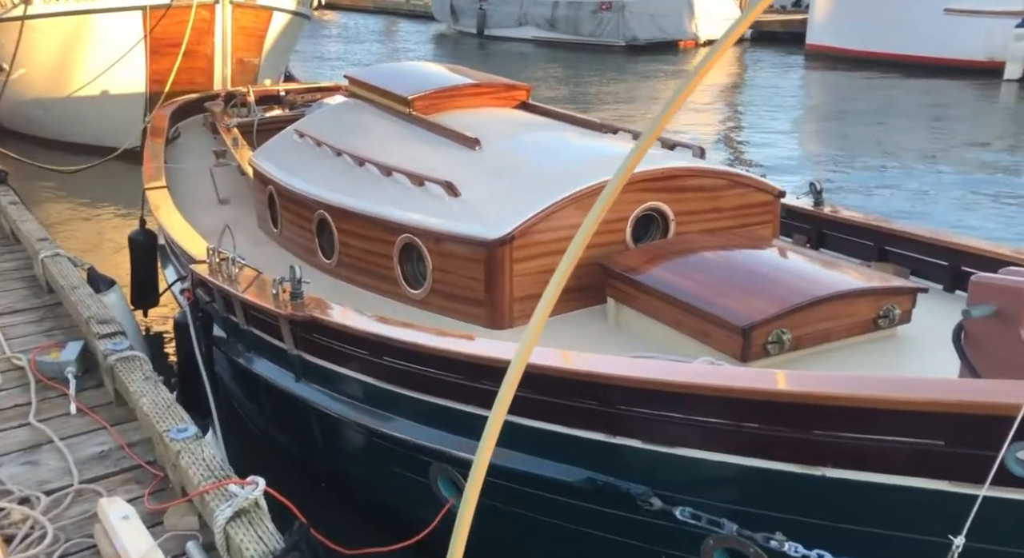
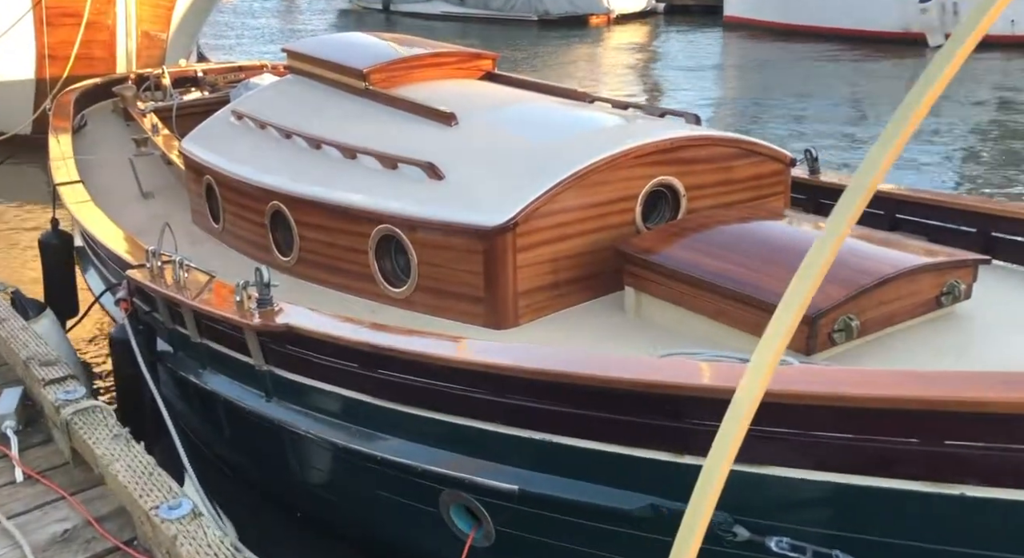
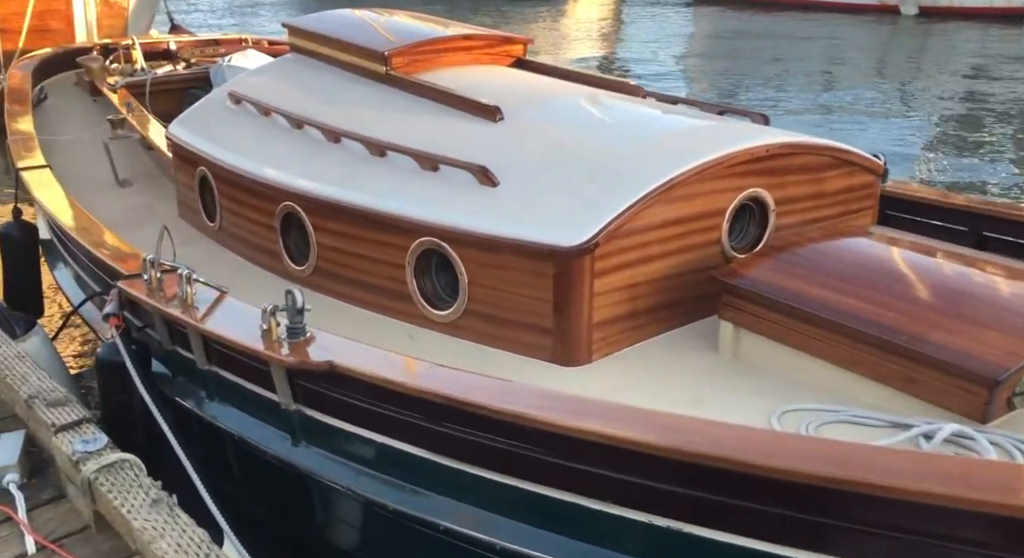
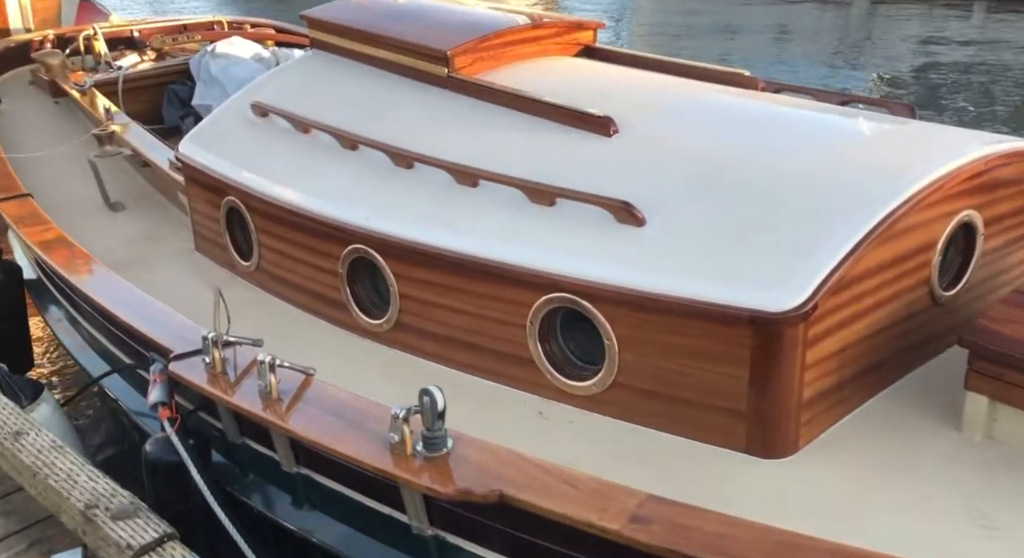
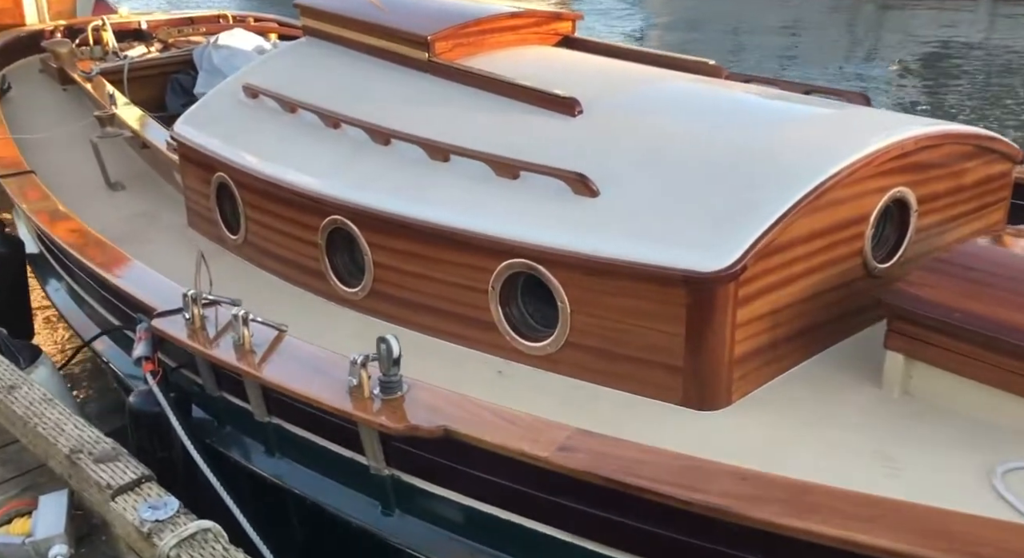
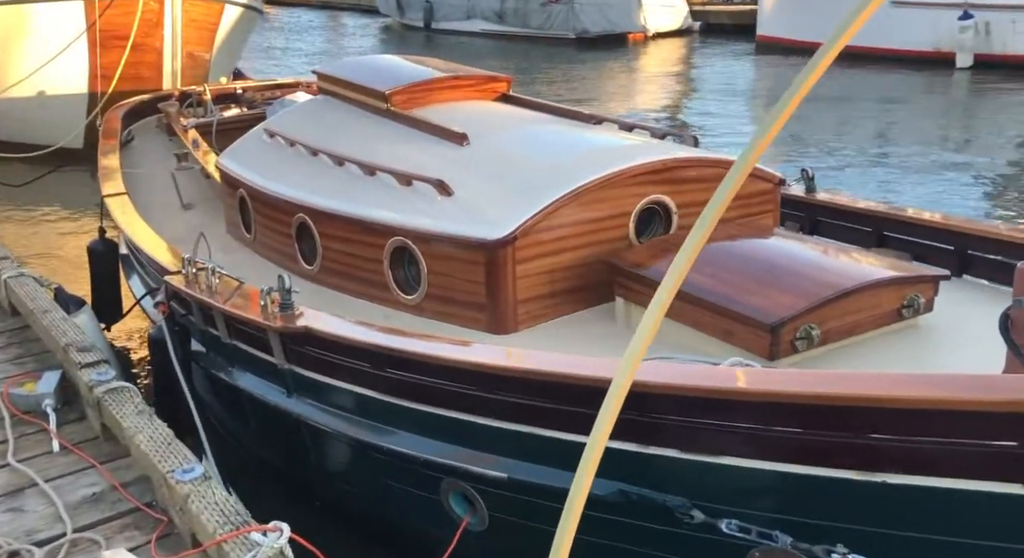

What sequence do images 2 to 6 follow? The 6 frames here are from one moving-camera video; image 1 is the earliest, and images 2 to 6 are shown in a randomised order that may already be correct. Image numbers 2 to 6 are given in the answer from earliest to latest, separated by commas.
6, 2, 3, 5, 4
